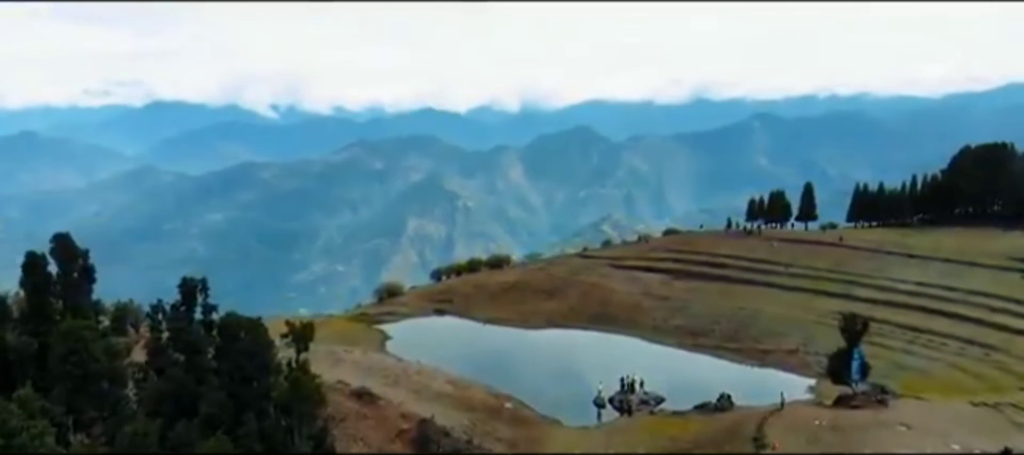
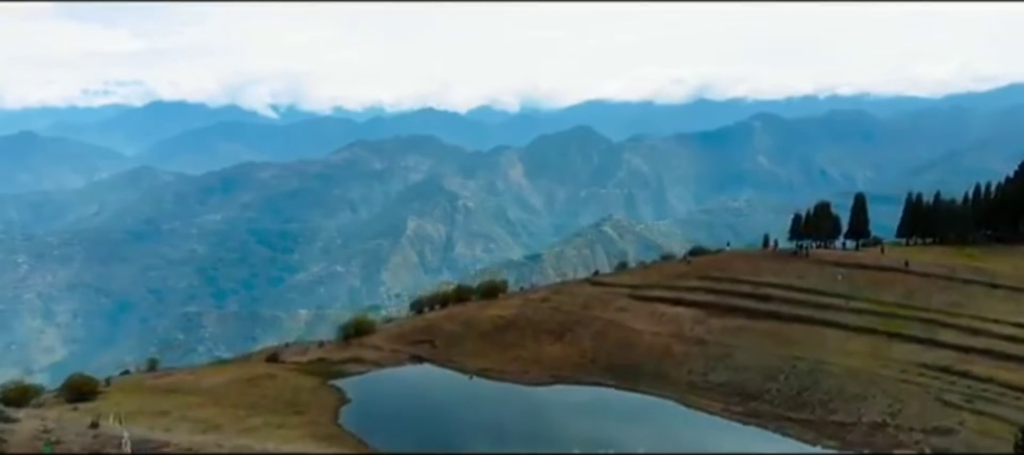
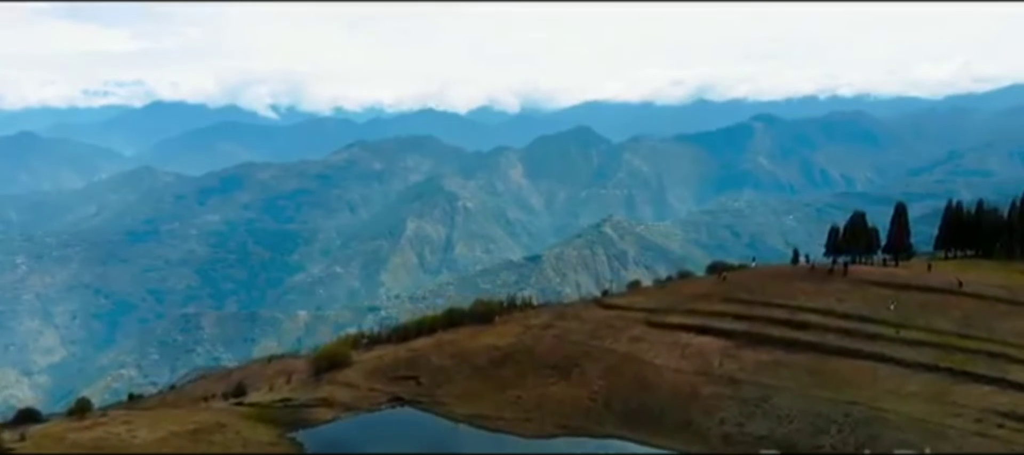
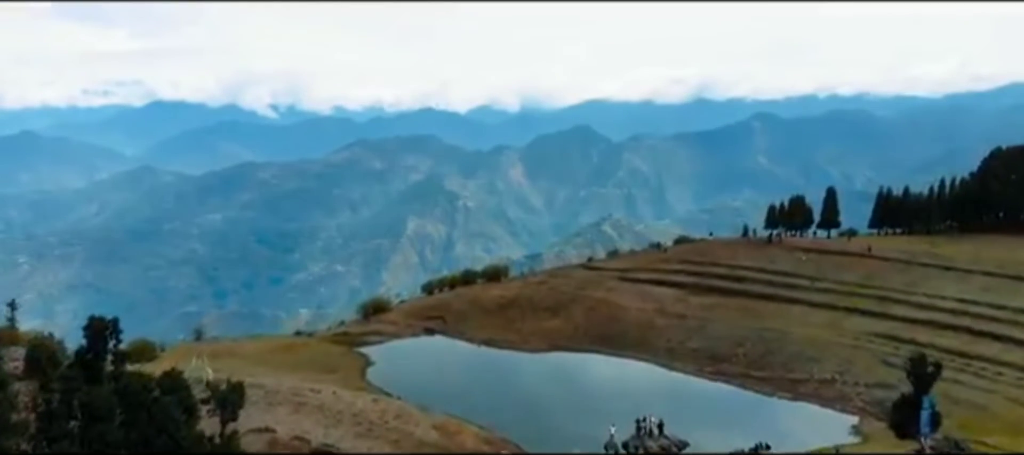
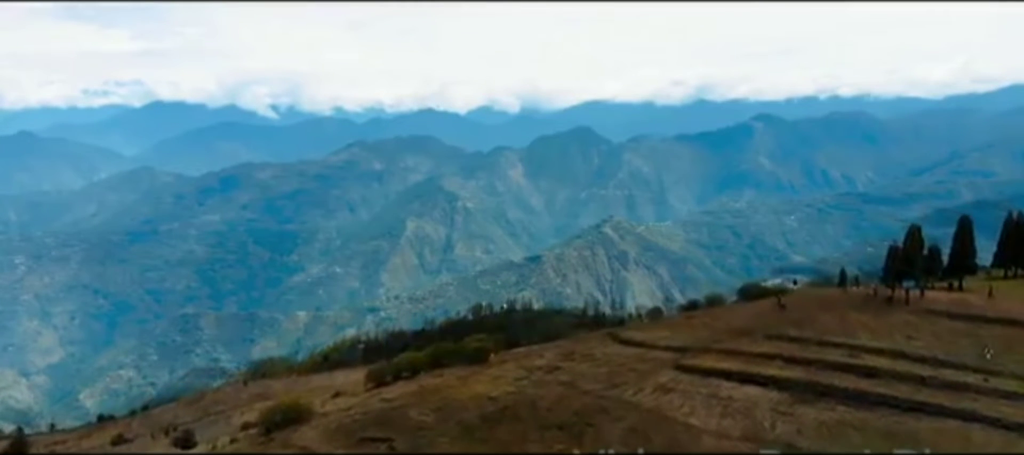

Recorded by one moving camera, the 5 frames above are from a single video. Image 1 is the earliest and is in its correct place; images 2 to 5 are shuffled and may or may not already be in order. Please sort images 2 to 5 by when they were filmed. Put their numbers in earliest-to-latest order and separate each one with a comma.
4, 2, 3, 5
